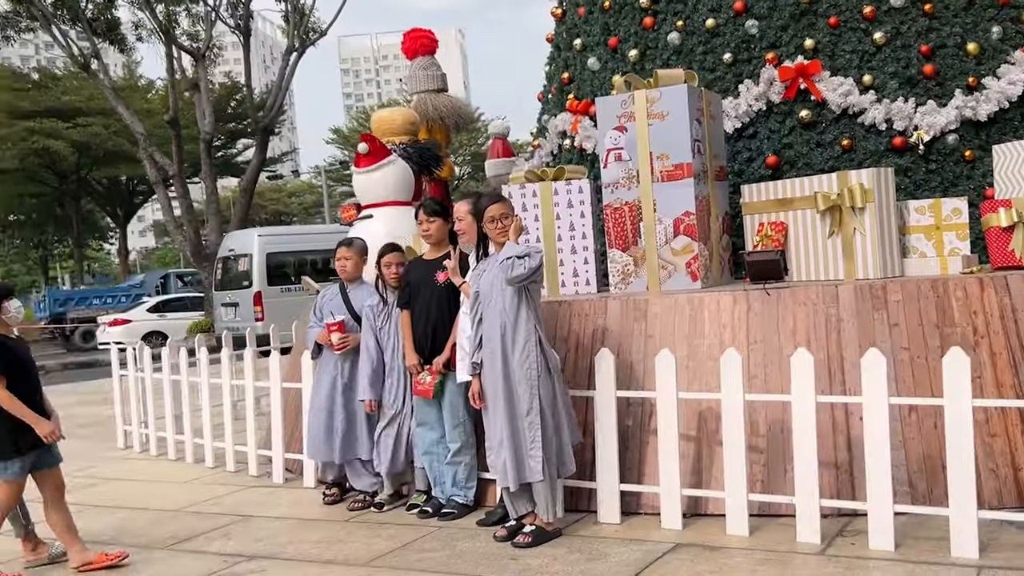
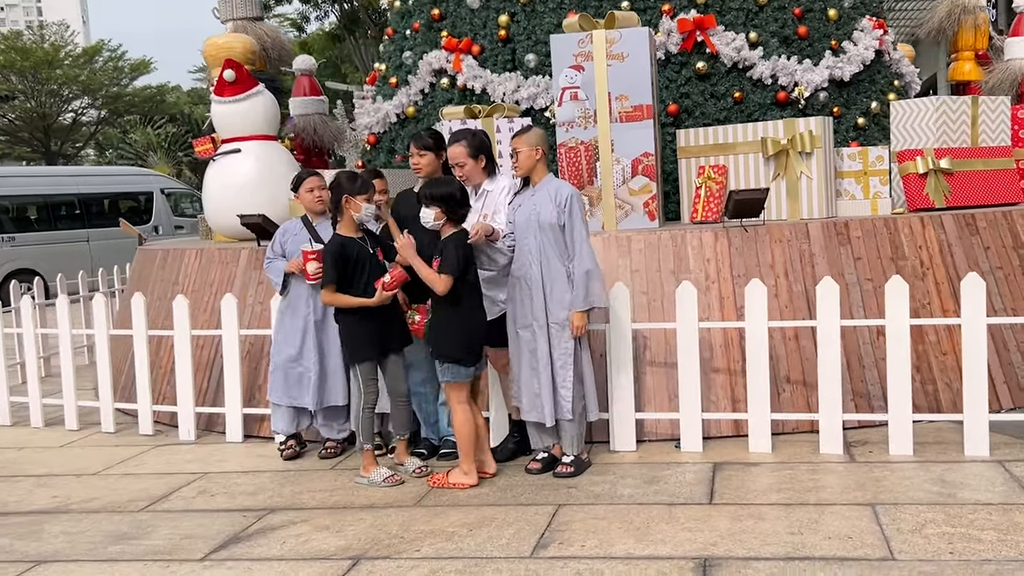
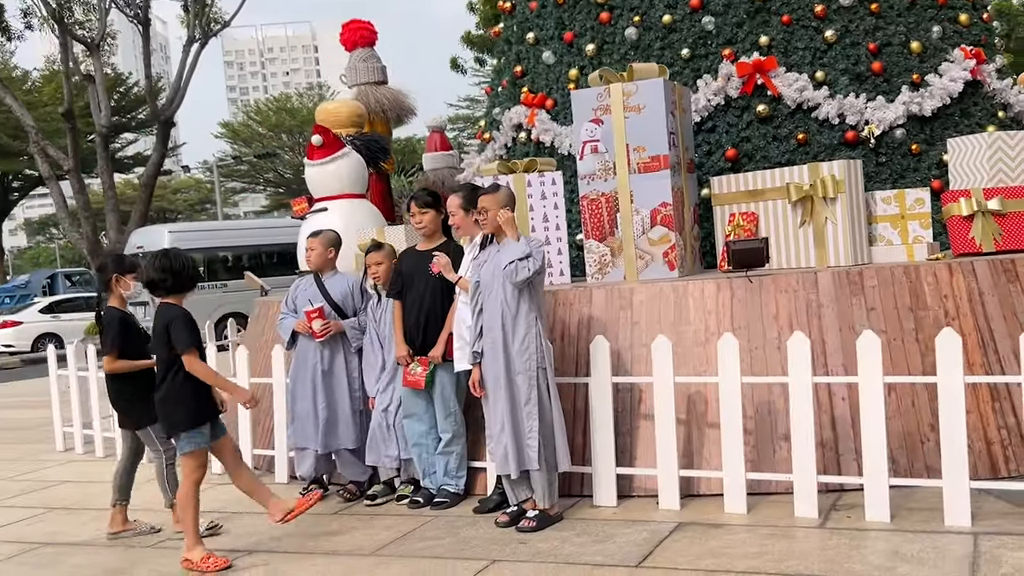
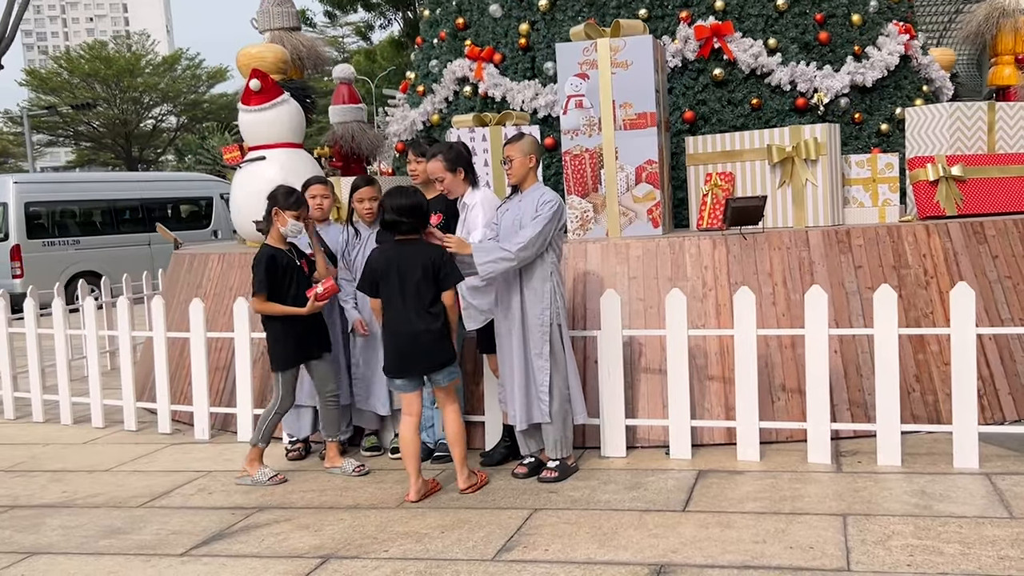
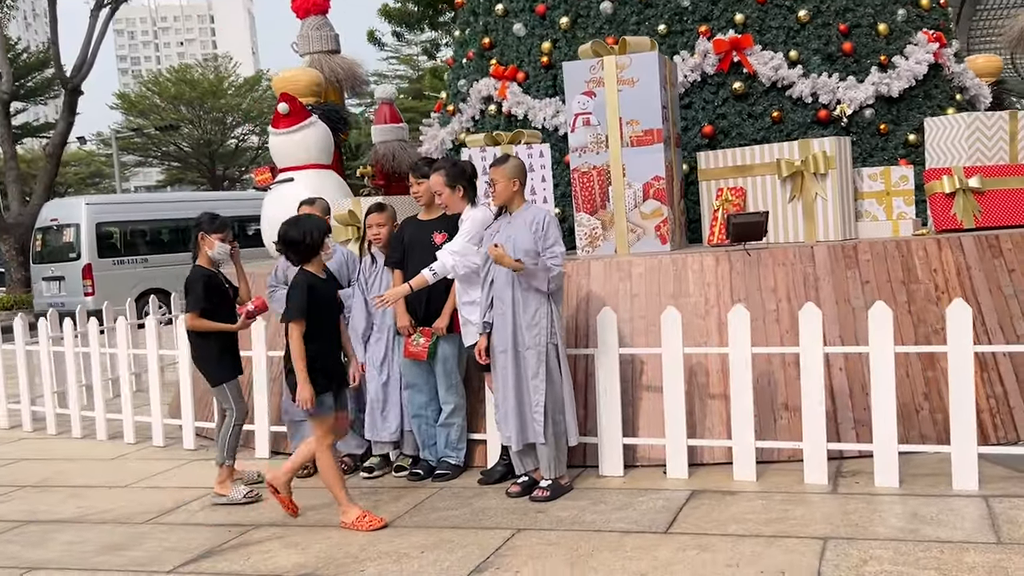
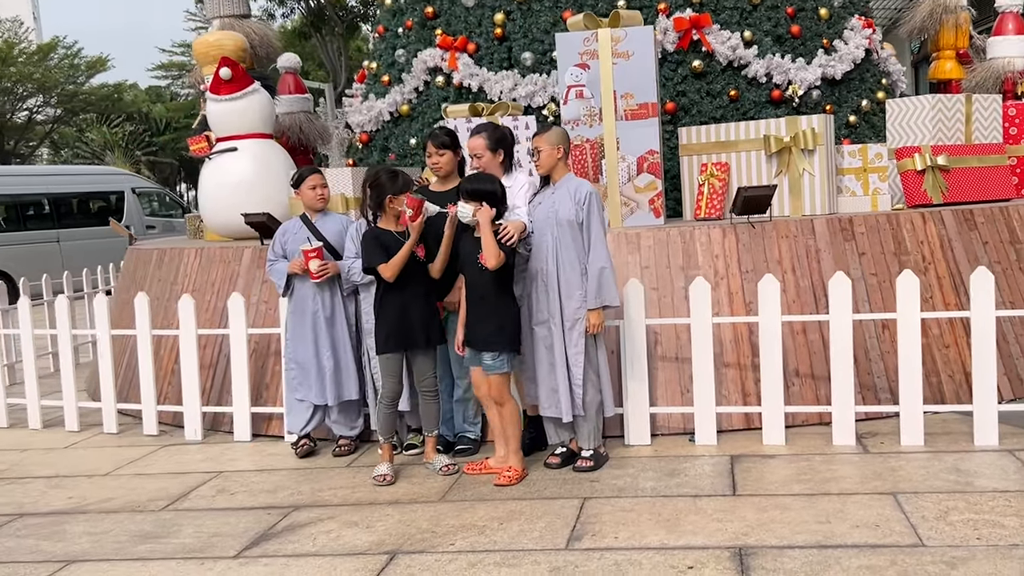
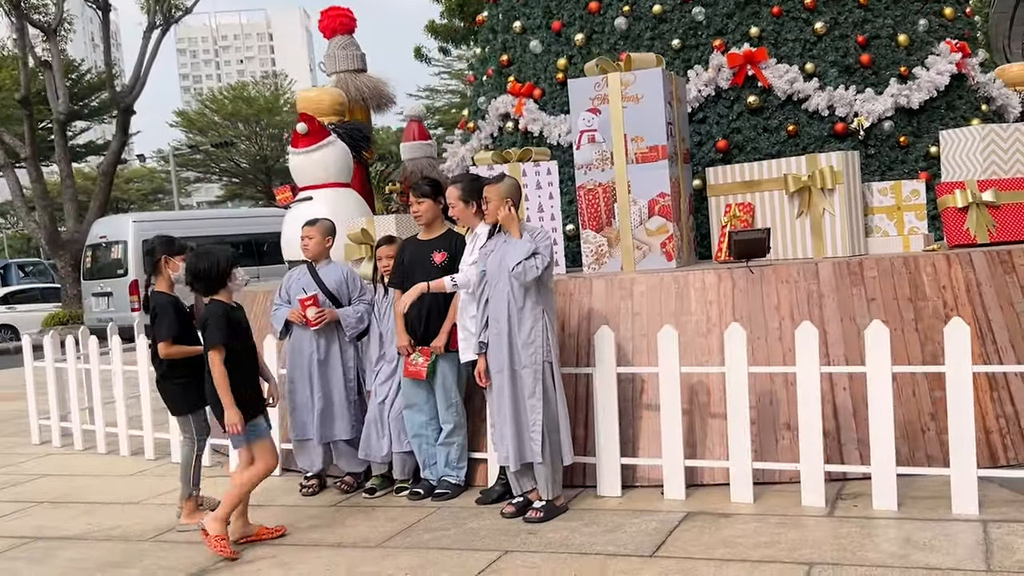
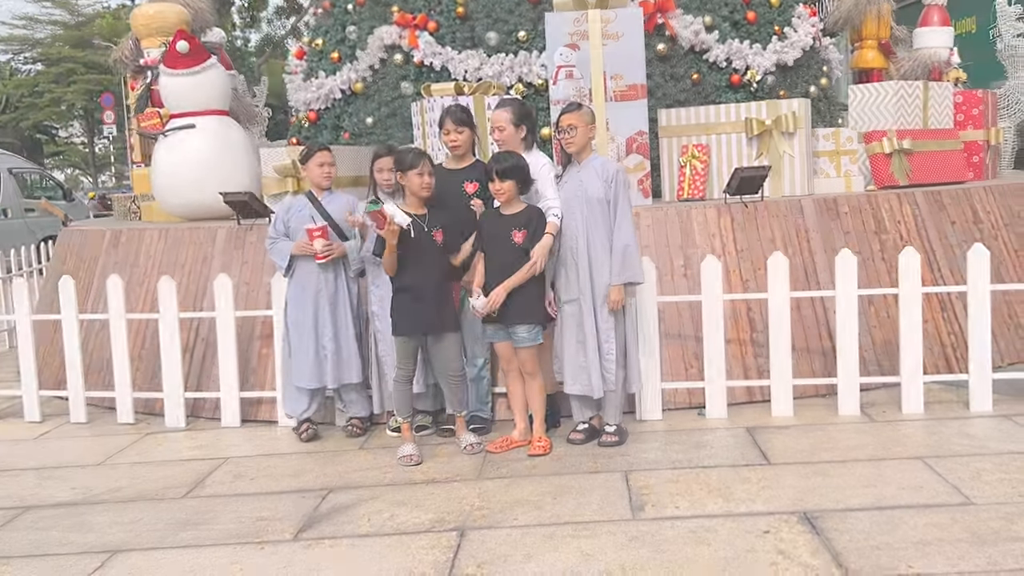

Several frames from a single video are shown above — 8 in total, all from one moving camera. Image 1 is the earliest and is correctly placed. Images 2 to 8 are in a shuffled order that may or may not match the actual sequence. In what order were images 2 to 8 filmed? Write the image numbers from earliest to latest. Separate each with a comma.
3, 7, 5, 4, 2, 6, 8
